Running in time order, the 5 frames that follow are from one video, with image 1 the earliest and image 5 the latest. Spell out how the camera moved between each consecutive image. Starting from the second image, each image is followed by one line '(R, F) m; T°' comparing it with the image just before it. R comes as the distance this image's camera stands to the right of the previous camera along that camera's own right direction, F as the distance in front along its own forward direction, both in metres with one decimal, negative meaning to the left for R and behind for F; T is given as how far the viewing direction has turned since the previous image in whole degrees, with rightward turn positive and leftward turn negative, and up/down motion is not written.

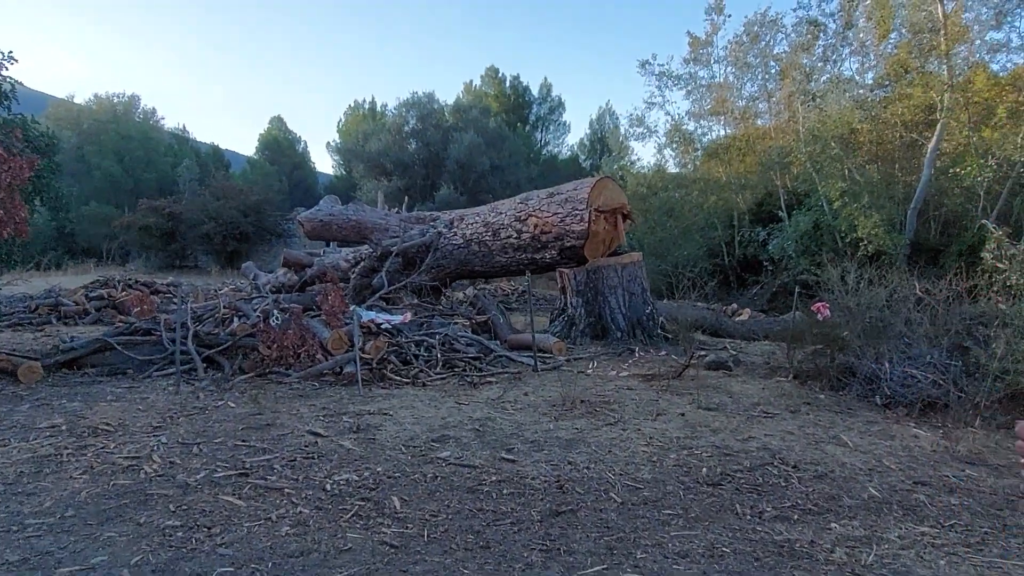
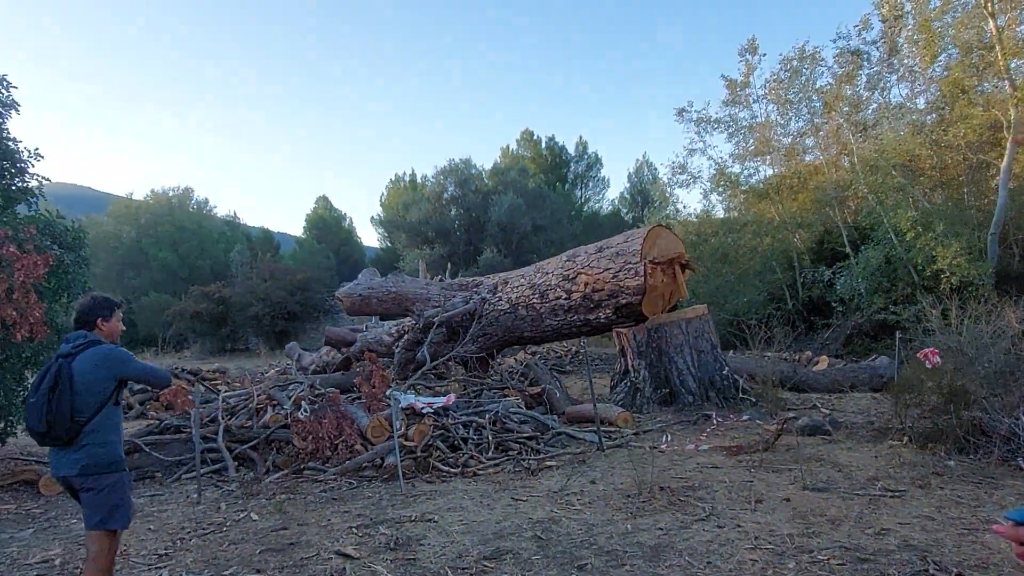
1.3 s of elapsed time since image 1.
(0.0, +0.6) m; -4°
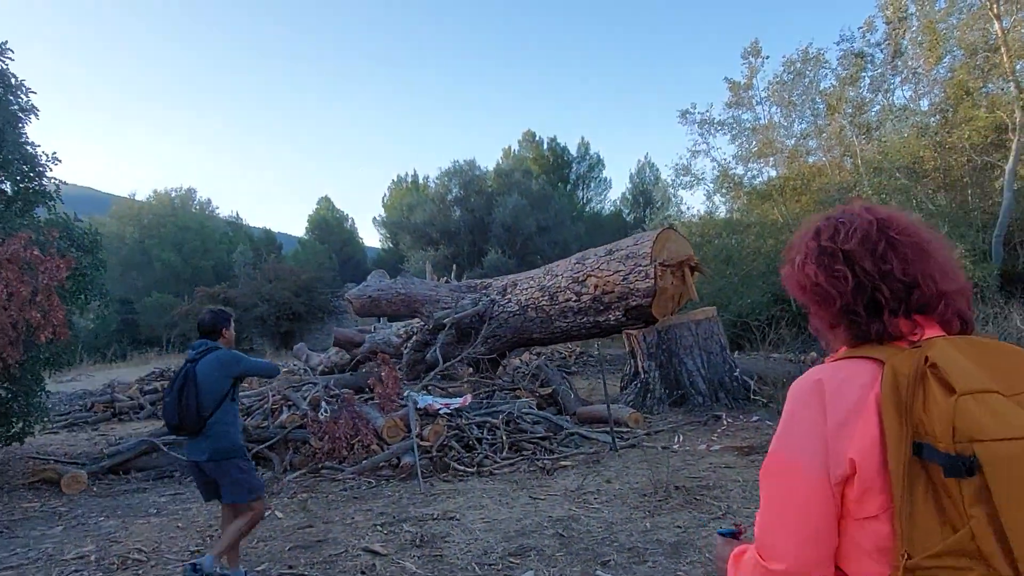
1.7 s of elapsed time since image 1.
(-0.1, -0.1) m; 0°
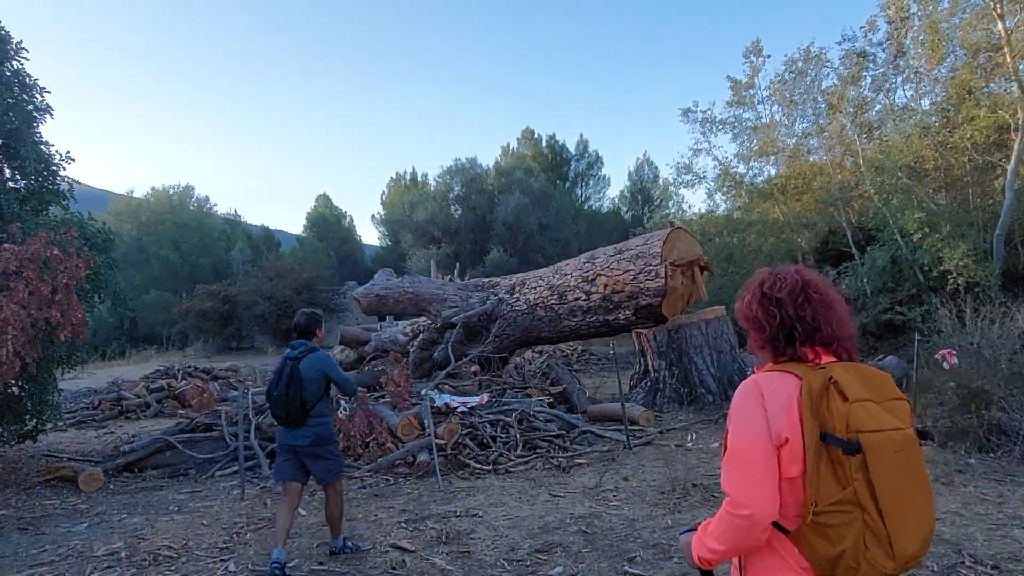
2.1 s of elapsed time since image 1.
(-0.1, 0.0) m; 0°
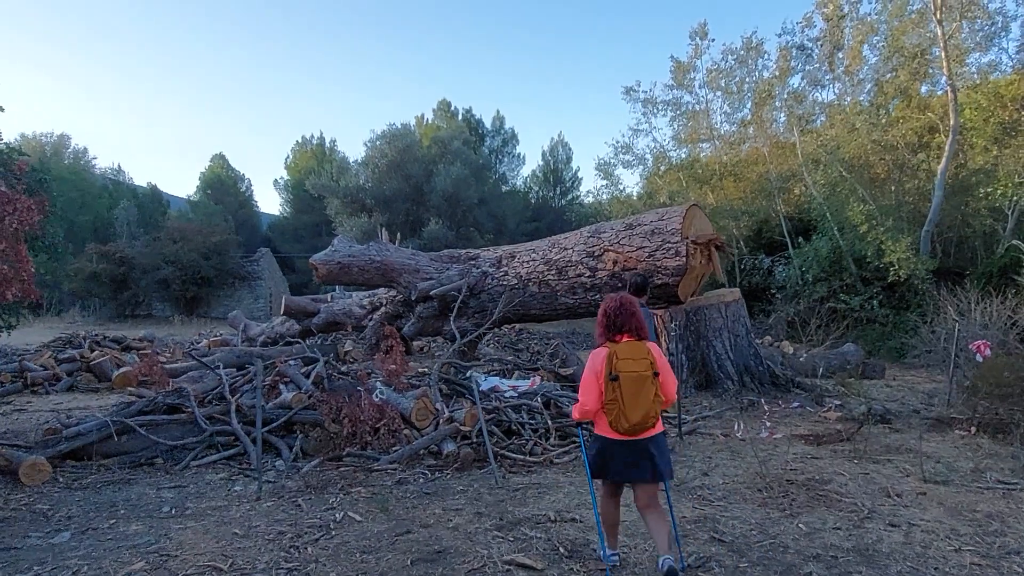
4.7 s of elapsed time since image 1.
(-1.1, +0.7) m; +9°
